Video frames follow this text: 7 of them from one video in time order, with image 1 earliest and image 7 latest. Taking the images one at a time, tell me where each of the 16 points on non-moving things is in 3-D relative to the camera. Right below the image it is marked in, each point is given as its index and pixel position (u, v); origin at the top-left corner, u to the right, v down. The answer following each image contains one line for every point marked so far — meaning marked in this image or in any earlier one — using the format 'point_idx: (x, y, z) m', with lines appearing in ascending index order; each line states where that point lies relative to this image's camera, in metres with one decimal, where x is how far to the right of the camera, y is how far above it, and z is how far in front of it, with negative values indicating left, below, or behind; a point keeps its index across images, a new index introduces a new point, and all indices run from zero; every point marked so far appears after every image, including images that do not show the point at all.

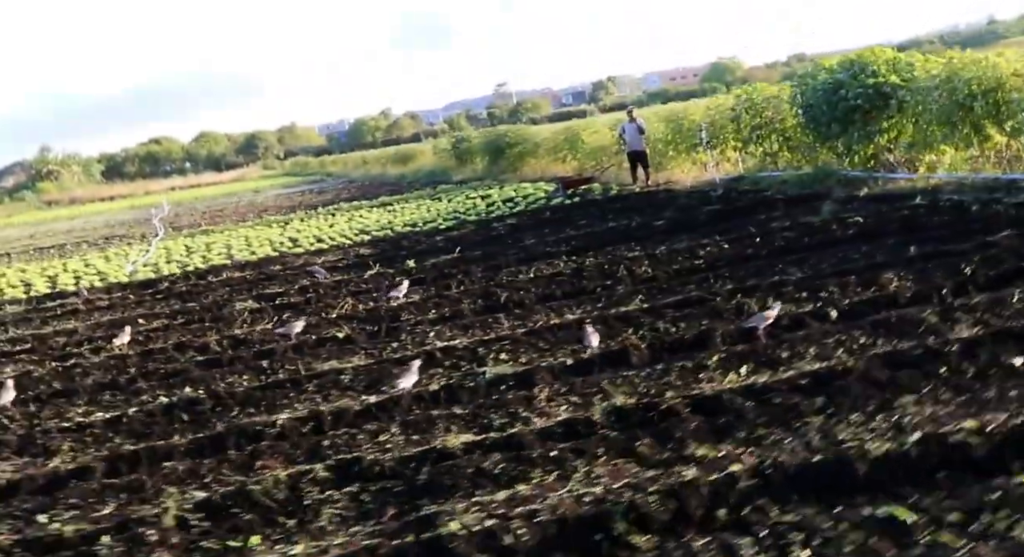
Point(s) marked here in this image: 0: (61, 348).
0: (-6.5, -1.0, +14.8) m
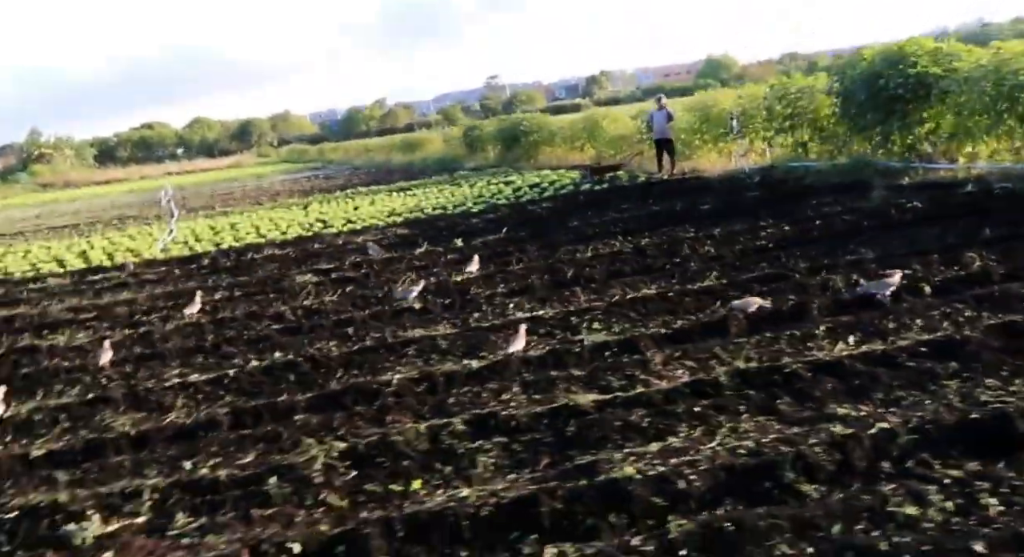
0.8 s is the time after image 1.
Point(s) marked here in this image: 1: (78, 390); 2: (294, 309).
0: (-5.7, -0.6, +15.0) m
1: (-3.9, -1.0, +9.4) m
2: (-2.8, -0.4, +13.4) m
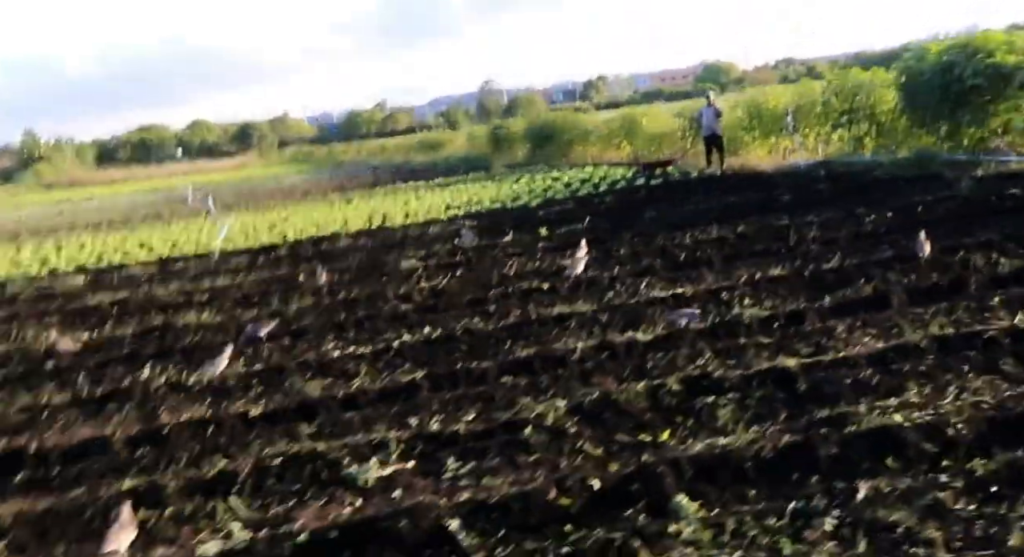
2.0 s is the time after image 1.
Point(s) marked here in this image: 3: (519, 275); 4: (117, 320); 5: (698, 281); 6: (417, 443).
0: (-4.1, -0.3, +15.3) m
1: (-2.5, -0.8, +9.7) m
2: (-1.3, -0.2, +13.7) m
3: (+0.1, +0.1, +14.3) m
4: (-5.3, -0.6, +13.8) m
5: (+2.1, 0.0, +11.7) m
6: (-0.6, -0.9, +5.9) m
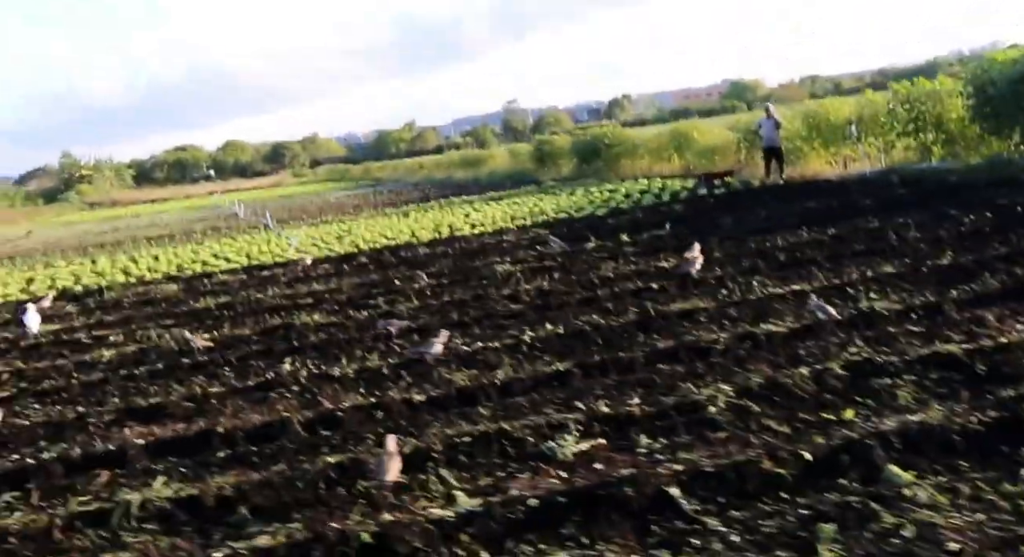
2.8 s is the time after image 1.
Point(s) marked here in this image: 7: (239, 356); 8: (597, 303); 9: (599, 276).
0: (-2.6, -0.4, +15.7) m
1: (-1.3, -0.7, +10.0) m
2: (+0.1, -0.2, +13.9) m
3: (+1.5, 0.0, +14.4) m
4: (-3.9, -0.6, +14.2) m
5: (+3.4, 0.0, +11.8) m
6: (+0.5, -0.9, +6.1) m
7: (-2.8, -0.8, +10.7) m
8: (+1.0, -0.3, +12.0) m
9: (+1.2, 0.0, +14.8) m
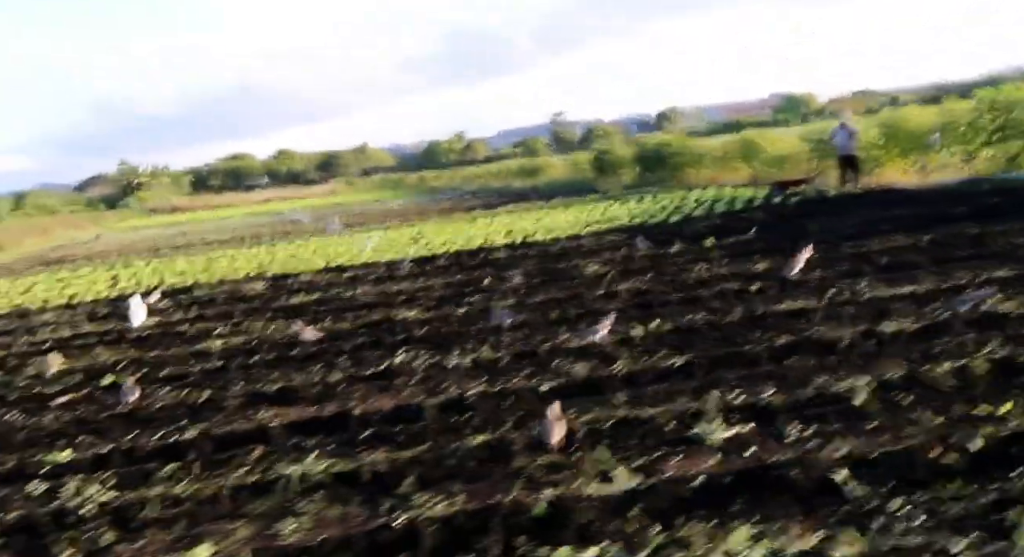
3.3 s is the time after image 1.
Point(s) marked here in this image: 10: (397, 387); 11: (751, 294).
0: (-1.2, -0.3, +15.9) m
1: (-0.2, -0.7, +10.1) m
2: (+1.4, -0.2, +13.9) m
3: (+2.8, 0.0, +14.4) m
4: (-2.6, -0.6, +14.4) m
5: (+4.6, 0.0, +11.6) m
6: (+1.3, -0.8, +6.2) m
7: (-1.7, -0.8, +11.0) m
8: (+2.1, -0.3, +12.0) m
9: (+2.5, 0.0, +14.7) m
10: (-0.9, -0.9, +8.3) m
11: (+2.8, -0.2, +12.1) m
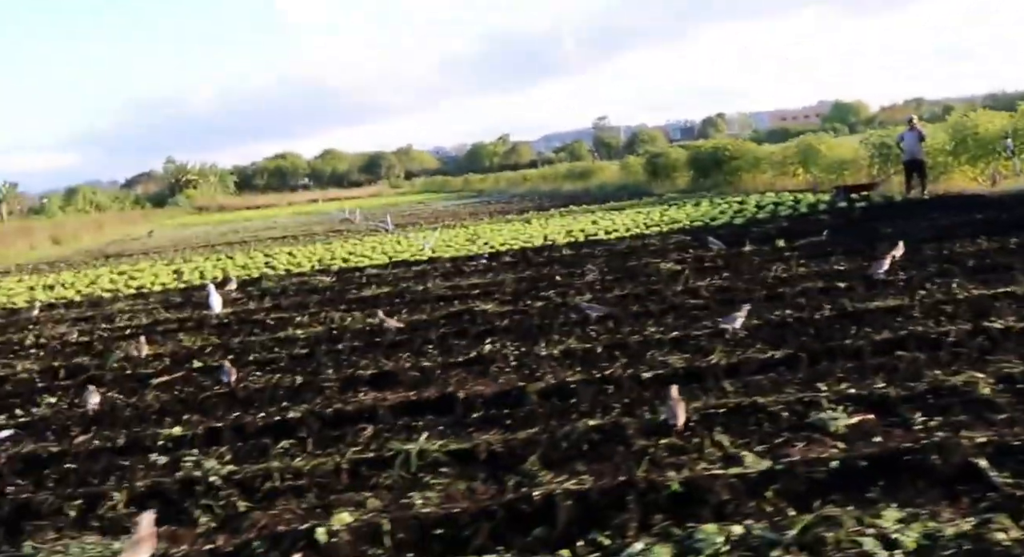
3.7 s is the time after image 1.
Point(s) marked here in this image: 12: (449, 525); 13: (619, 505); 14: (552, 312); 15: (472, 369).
0: (-0.1, -0.3, +15.9) m
1: (+0.6, -0.6, +10.1) m
2: (+2.5, -0.1, +13.8) m
3: (+3.9, 0.0, +14.2) m
4: (-1.5, -0.4, +14.6) m
5: (+5.5, 0.0, +11.4) m
6: (+2.0, -0.7, +6.1) m
7: (-0.8, -0.6, +11.0) m
8: (+3.1, -0.2, +11.9) m
9: (+3.6, 0.0, +14.6) m
10: (-0.1, -0.8, +8.3) m
11: (+3.8, -0.2, +11.9) m
12: (-0.3, -1.0, +4.3) m
13: (+0.5, -0.9, +4.4) m
14: (+0.4, -0.4, +12.9) m
15: (-0.4, -0.8, +8.6) m
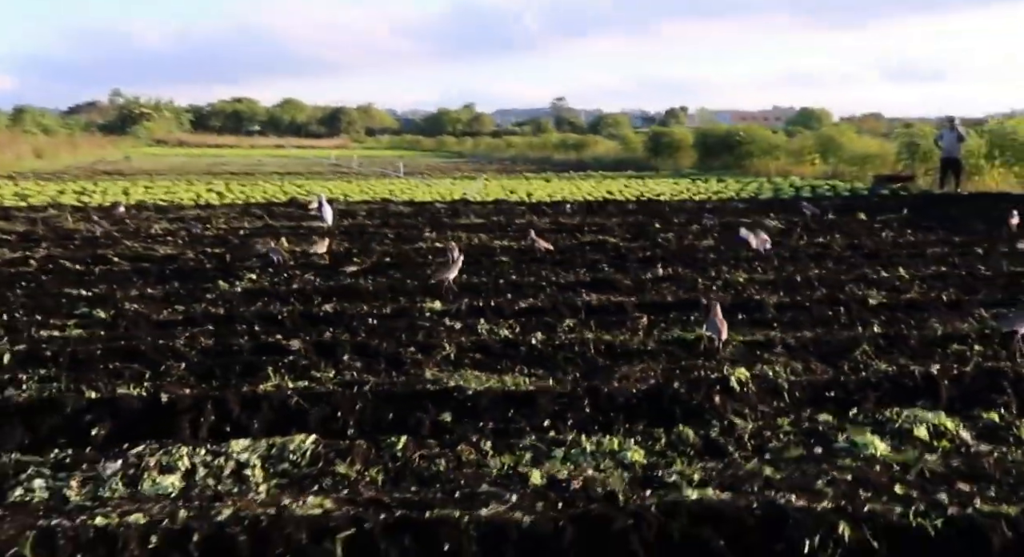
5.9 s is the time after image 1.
0: (+1.8, +0.7, +16.1) m
1: (+2.4, +0.1, +10.3) m
2: (+4.3, +0.5, +14.0) m
3: (+5.8, +0.5, +14.4) m
4: (+0.3, +0.6, +14.8) m
5: (+7.3, +0.2, +11.6) m
6: (+3.7, -0.4, +6.3) m
7: (+1.0, +0.2, +11.2) m
8: (+4.9, +0.2, +12.0) m
9: (+5.5, +0.6, +14.8) m
10: (+1.6, -0.1, +8.5) m
11: (+5.6, +0.2, +12.1) m
12: (+1.4, -0.5, +4.5) m
13: (+2.1, -0.5, +4.6) m
14: (+2.2, +0.4, +13.1) m
15: (+1.4, 0.0, +8.8) m
